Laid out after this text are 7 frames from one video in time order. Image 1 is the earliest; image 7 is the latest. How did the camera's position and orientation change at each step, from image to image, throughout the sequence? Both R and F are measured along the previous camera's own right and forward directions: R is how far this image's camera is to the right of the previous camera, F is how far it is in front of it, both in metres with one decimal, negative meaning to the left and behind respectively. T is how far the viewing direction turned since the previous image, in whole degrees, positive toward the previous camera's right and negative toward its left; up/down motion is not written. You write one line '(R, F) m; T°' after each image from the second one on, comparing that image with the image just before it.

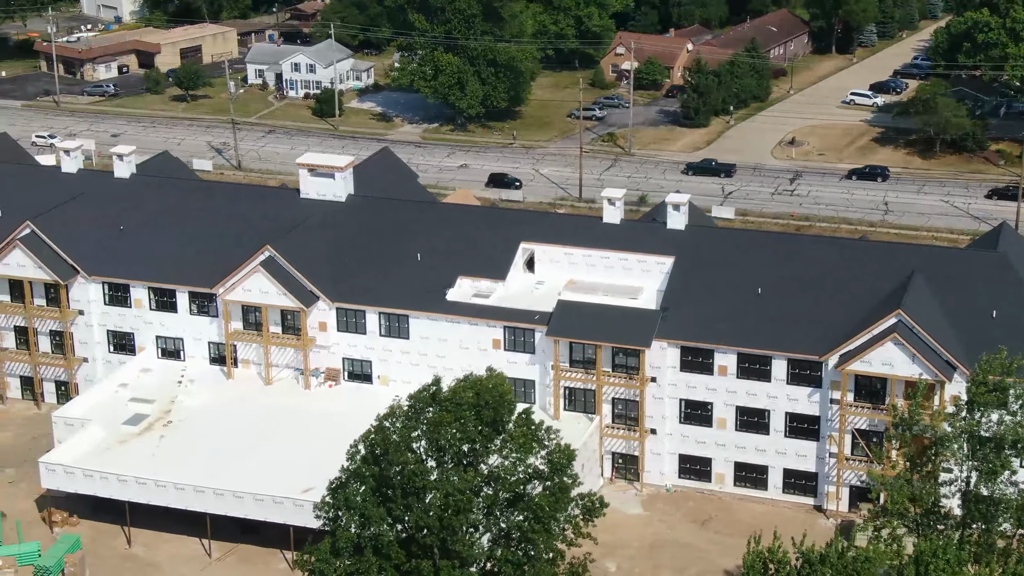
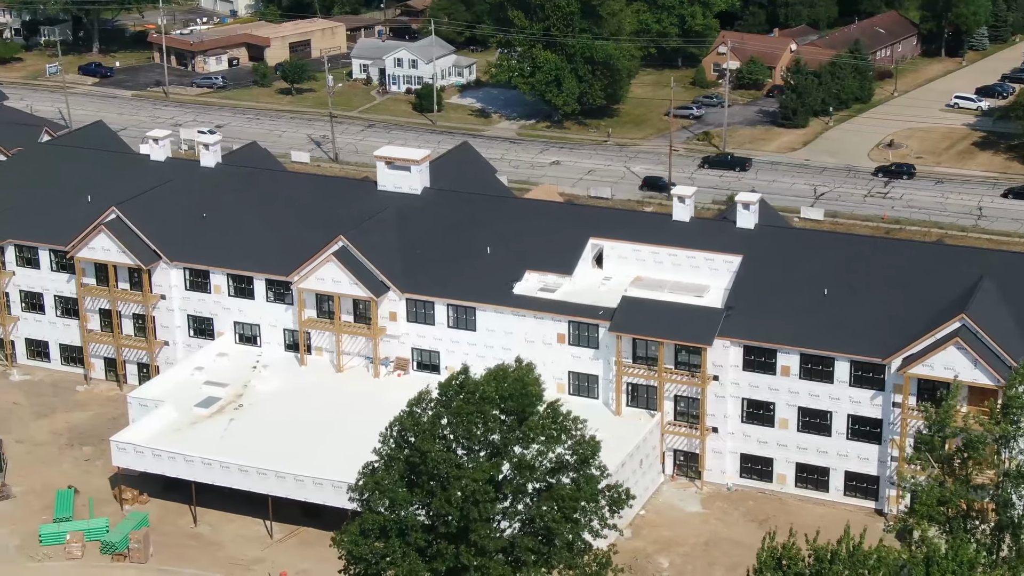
(+1.8, -0.3) m; -4°
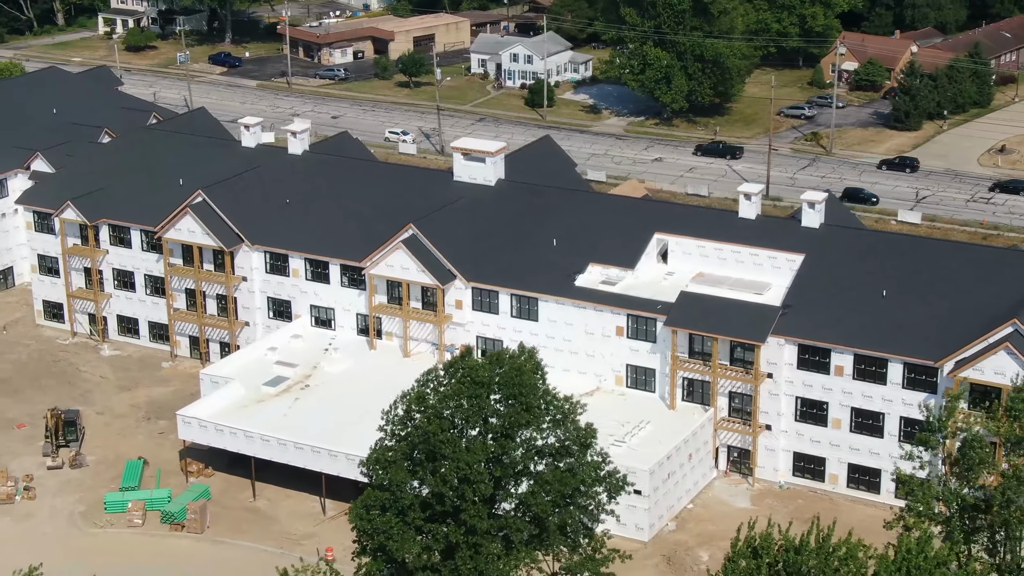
(+3.0, -0.6) m; -5°
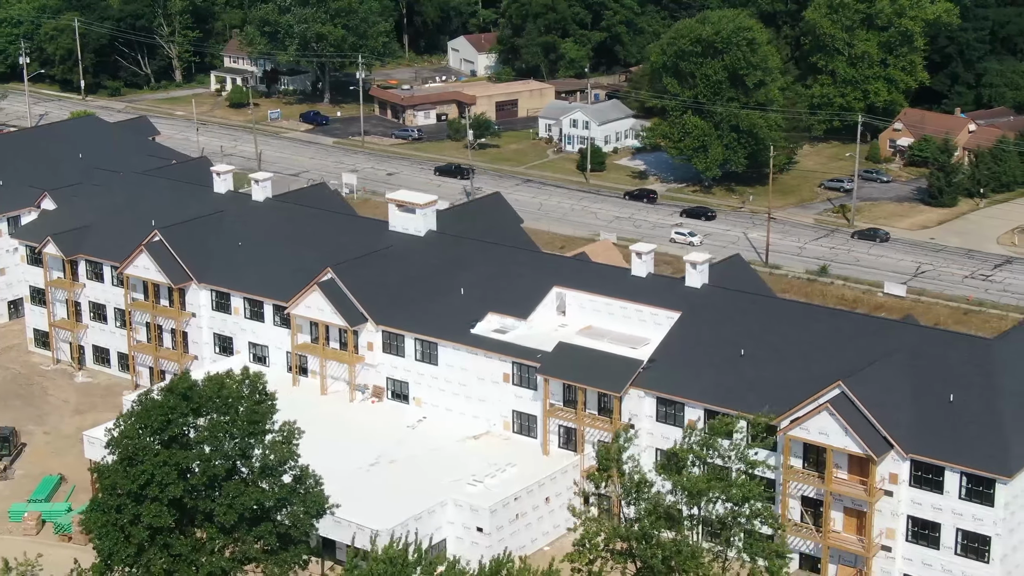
(+10.6, -1.7) m; -7°
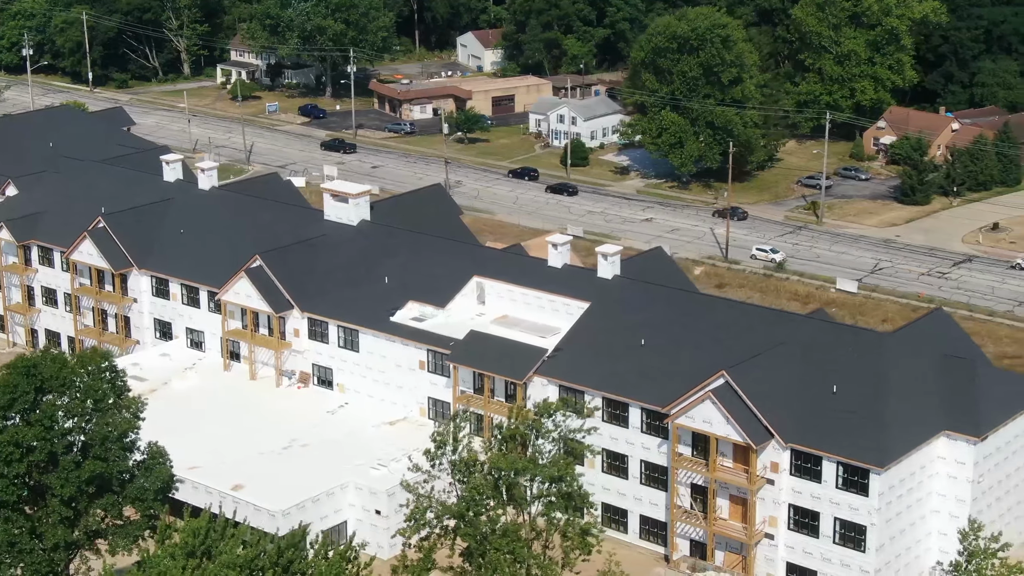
(+4.7, -0.9) m; -2°
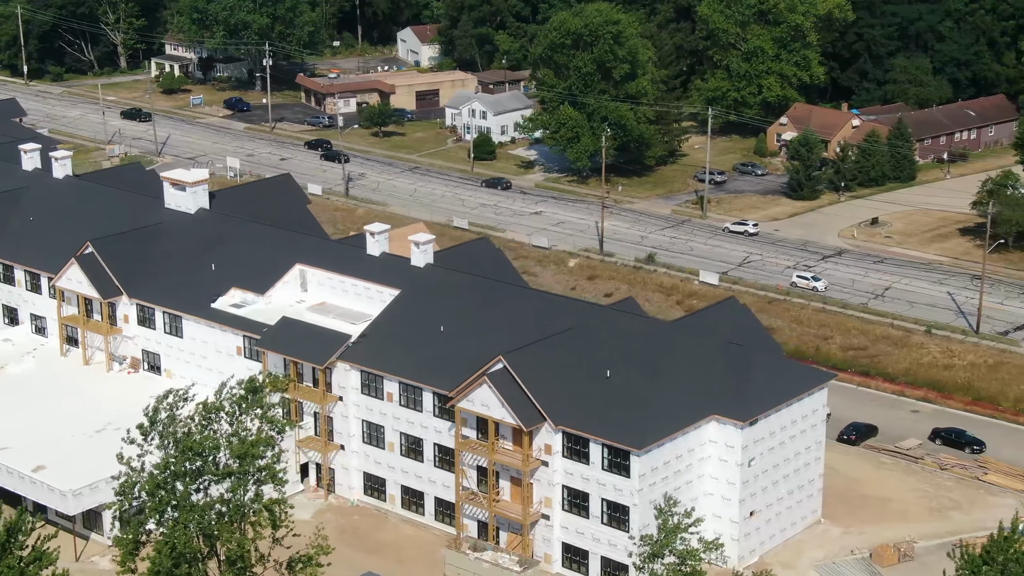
(+6.7, -1.1) m; 0°
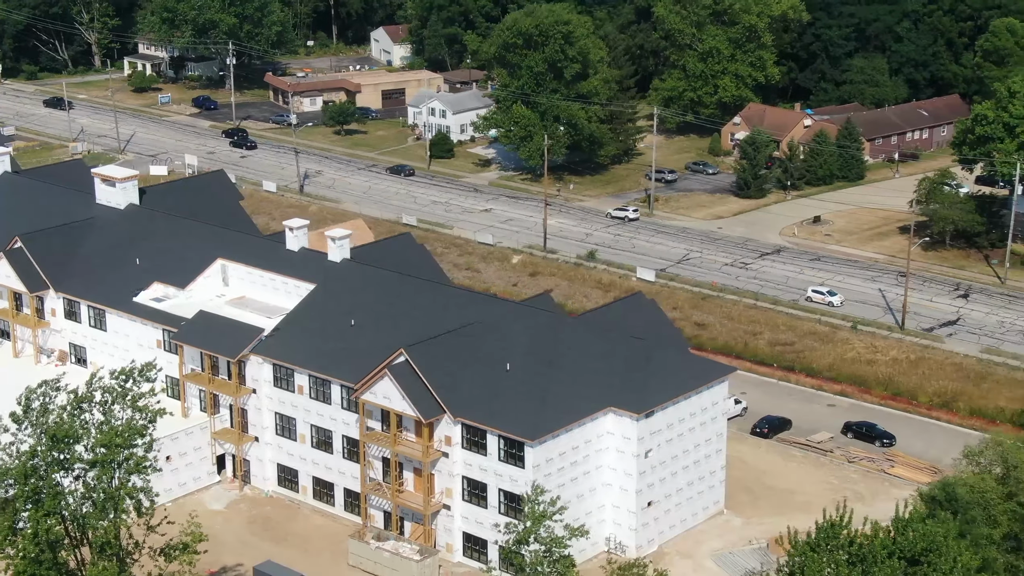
(+3.1, -1.0) m; 0°
